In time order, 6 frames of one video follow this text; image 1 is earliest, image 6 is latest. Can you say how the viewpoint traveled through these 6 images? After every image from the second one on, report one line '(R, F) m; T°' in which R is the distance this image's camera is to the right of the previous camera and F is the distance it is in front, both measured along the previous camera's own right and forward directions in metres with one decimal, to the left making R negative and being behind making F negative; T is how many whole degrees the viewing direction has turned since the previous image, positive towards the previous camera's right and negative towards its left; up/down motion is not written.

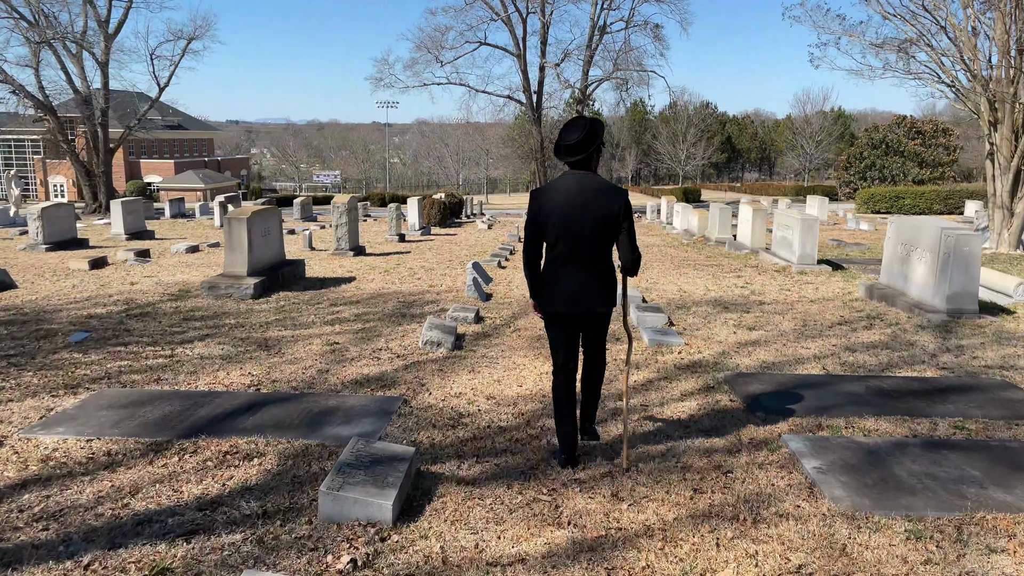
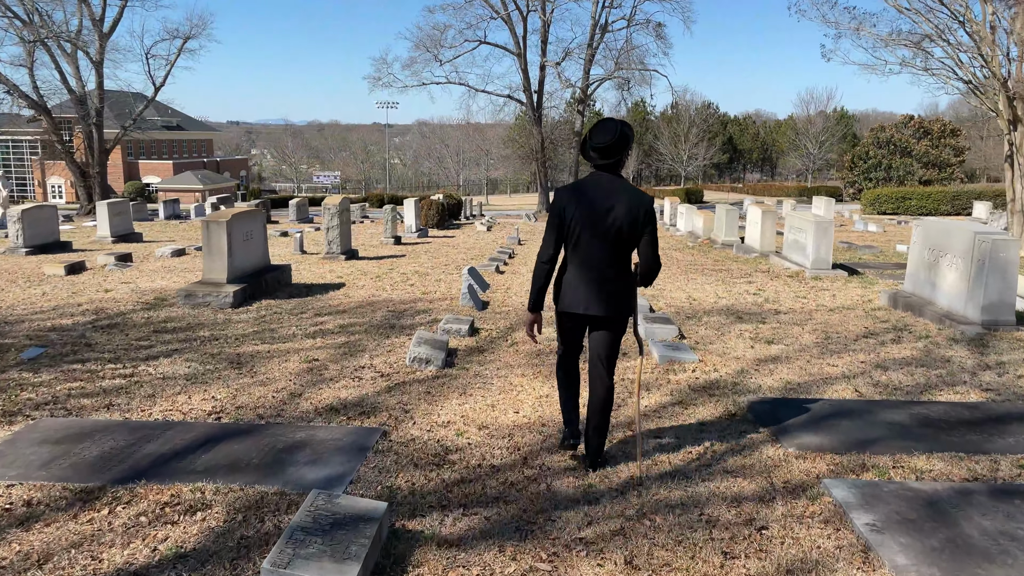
(0.0, +0.6) m; 0°
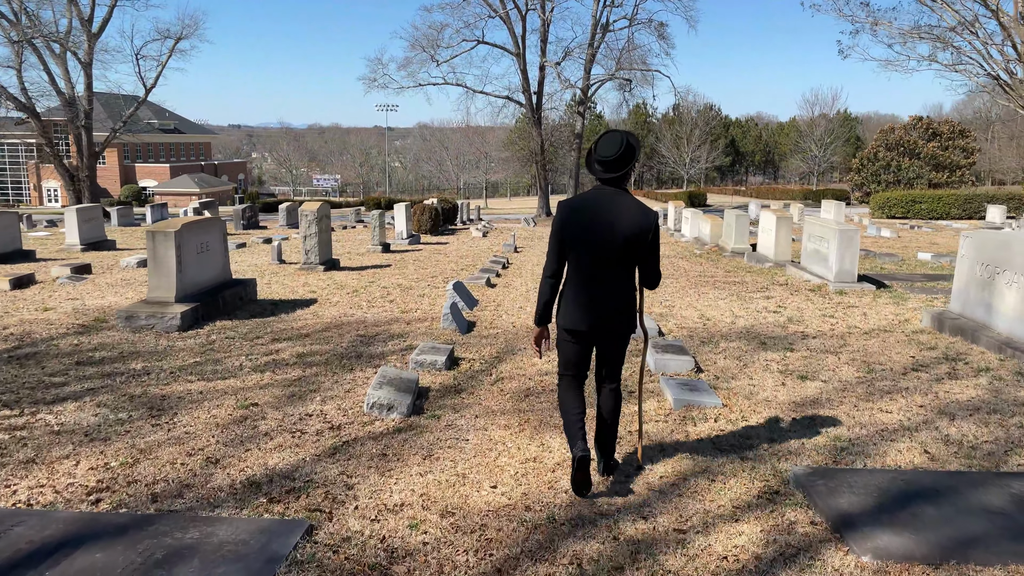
(+0.1, +1.1) m; 0°
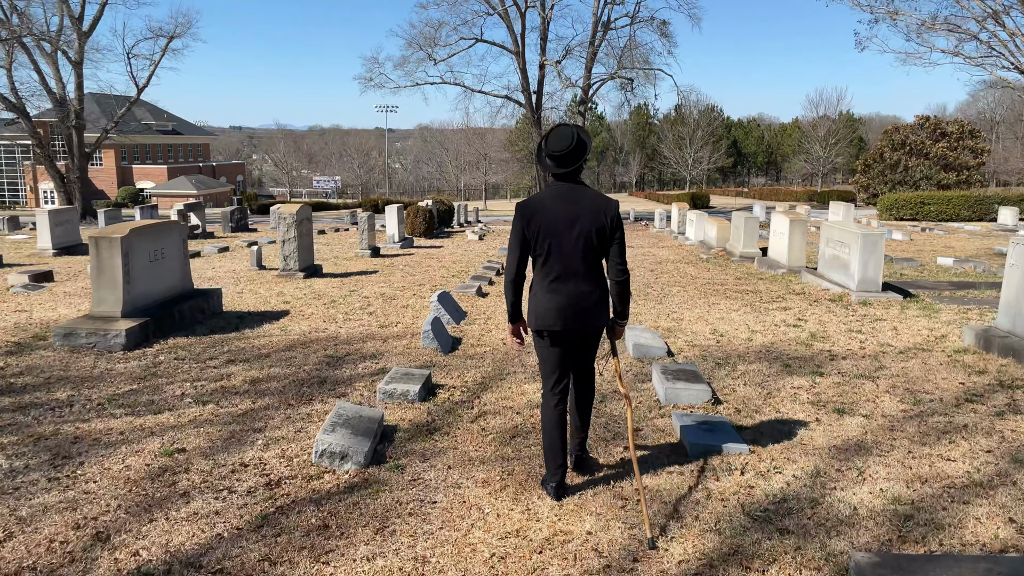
(+0.1, +0.9) m; 0°
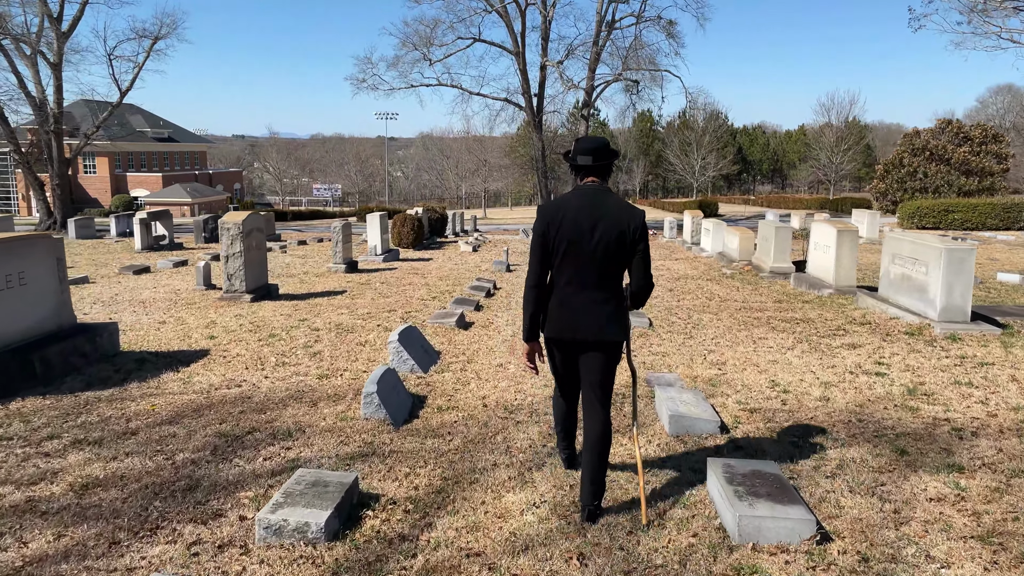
(+0.1, +2.1) m; 0°
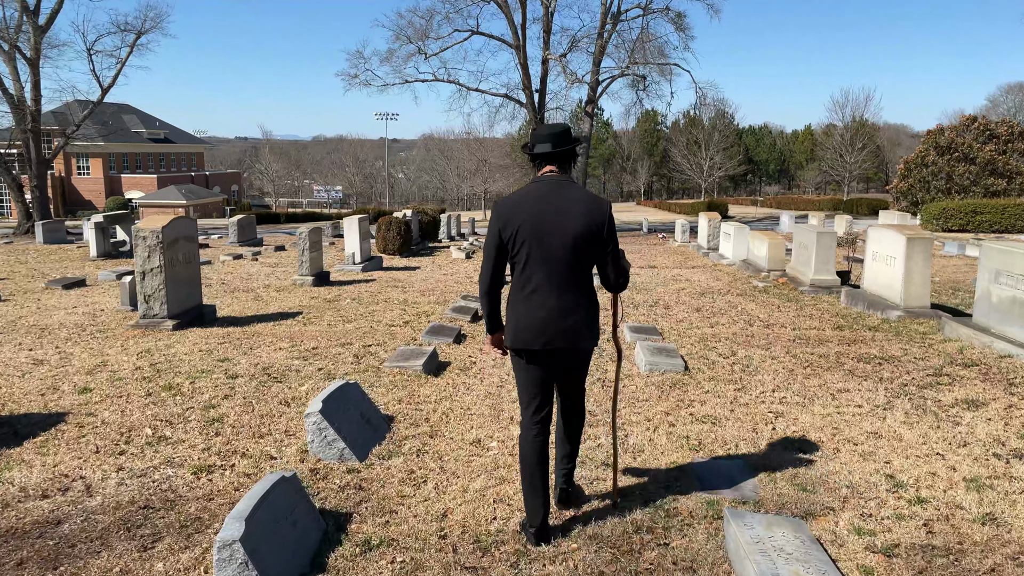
(+0.1, +2.0) m; 0°
